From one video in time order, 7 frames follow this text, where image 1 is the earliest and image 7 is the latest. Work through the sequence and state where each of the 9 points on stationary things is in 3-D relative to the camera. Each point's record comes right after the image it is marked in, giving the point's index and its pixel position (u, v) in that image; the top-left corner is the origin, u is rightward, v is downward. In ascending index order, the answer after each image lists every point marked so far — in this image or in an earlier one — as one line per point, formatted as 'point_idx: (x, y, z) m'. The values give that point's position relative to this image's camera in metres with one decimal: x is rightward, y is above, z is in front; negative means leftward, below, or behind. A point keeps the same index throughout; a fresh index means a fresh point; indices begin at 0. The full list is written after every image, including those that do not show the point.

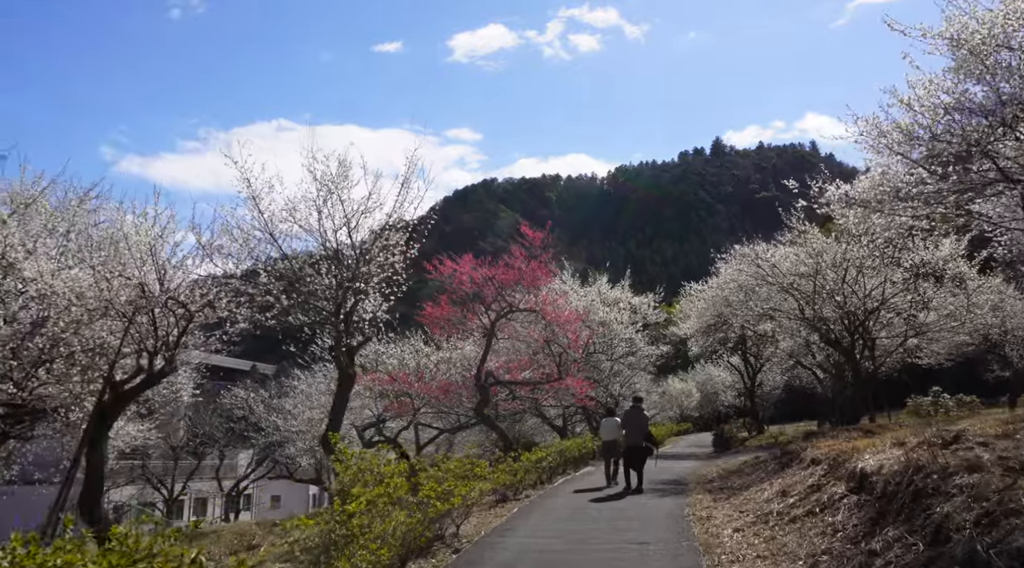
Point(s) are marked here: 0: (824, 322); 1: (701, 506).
0: (+6.8, -0.8, +17.7) m
1: (+2.6, -3.0, +11.2) m
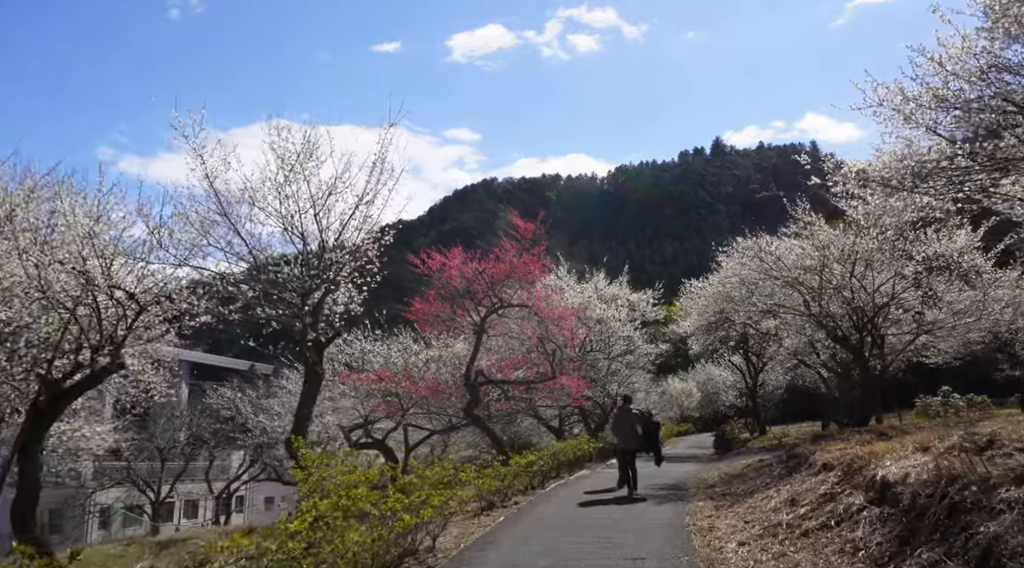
0: (+6.6, -0.7, +16.9) m
1: (+2.4, -2.9, +10.4) m
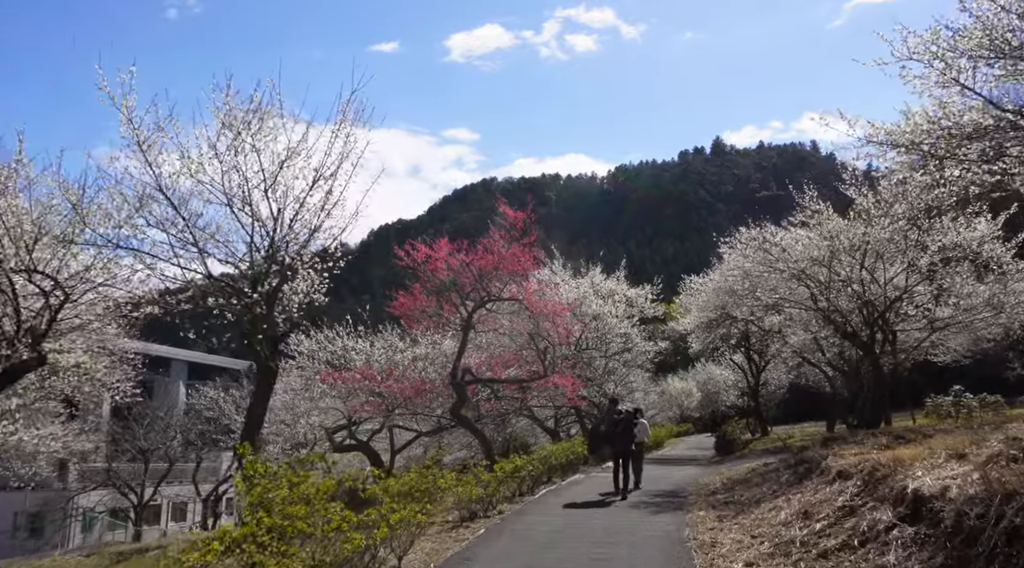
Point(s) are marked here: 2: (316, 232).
0: (+6.4, -0.6, +15.9) m
1: (+2.2, -2.8, +9.4) m
2: (-2.1, +0.6, +8.7) m
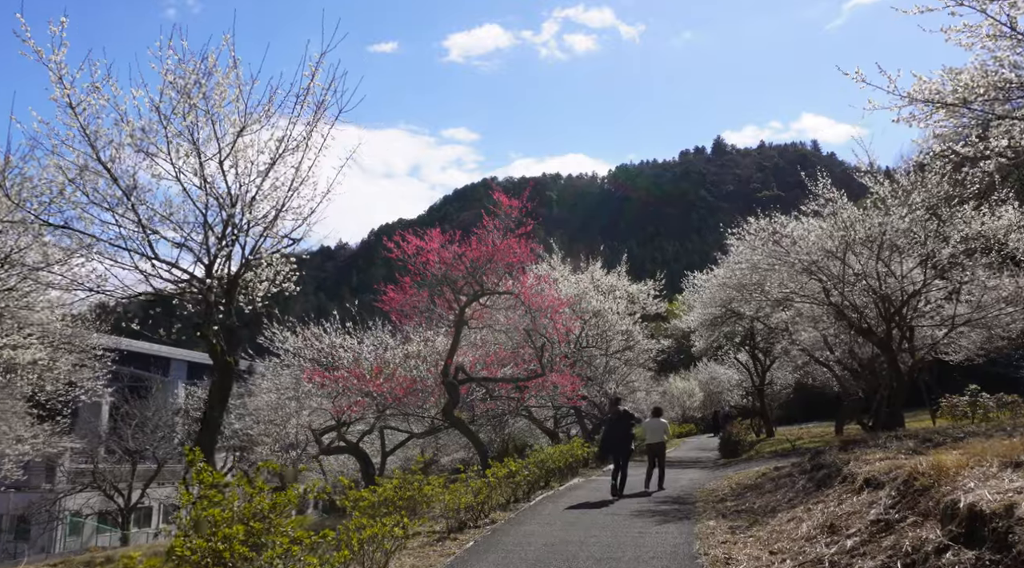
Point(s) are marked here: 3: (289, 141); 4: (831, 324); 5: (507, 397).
0: (+6.3, -0.5, +15.0) m
1: (+2.1, -2.7, +8.5) m
2: (-2.1, +0.7, +7.9) m
3: (-2.0, +1.2, +7.1) m
4: (+6.5, -0.8, +16.9) m
5: (-0.1, -2.4, +17.5) m
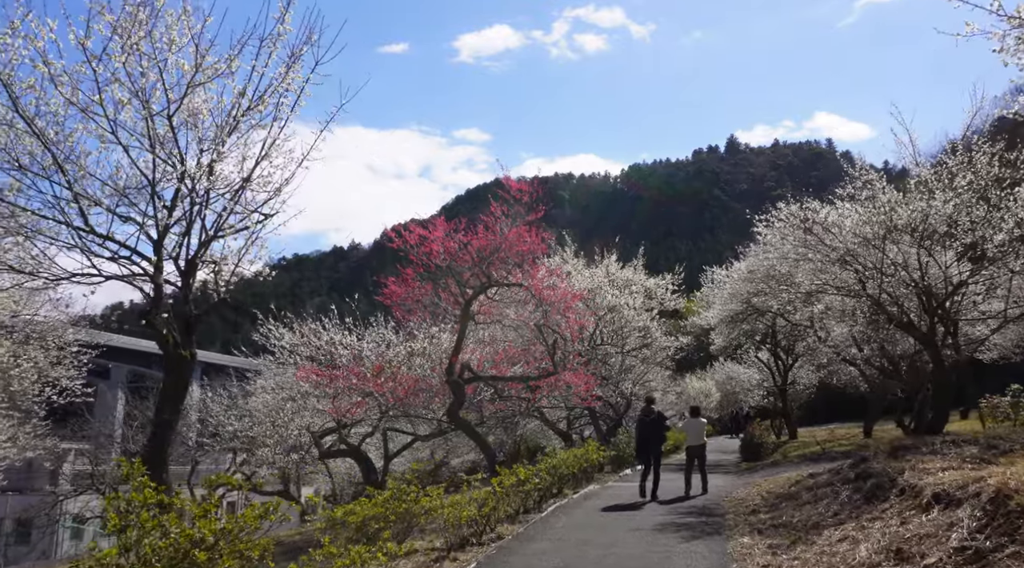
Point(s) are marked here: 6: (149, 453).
0: (+6.4, -0.3, +13.8) m
1: (+2.2, -2.5, +7.4) m
2: (-2.1, +0.8, +6.8) m
3: (-1.9, +1.4, +6.0) m
4: (+6.7, -0.7, +15.7) m
5: (+0.1, -2.3, +16.4) m
6: (-2.6, -1.2, +6.0) m
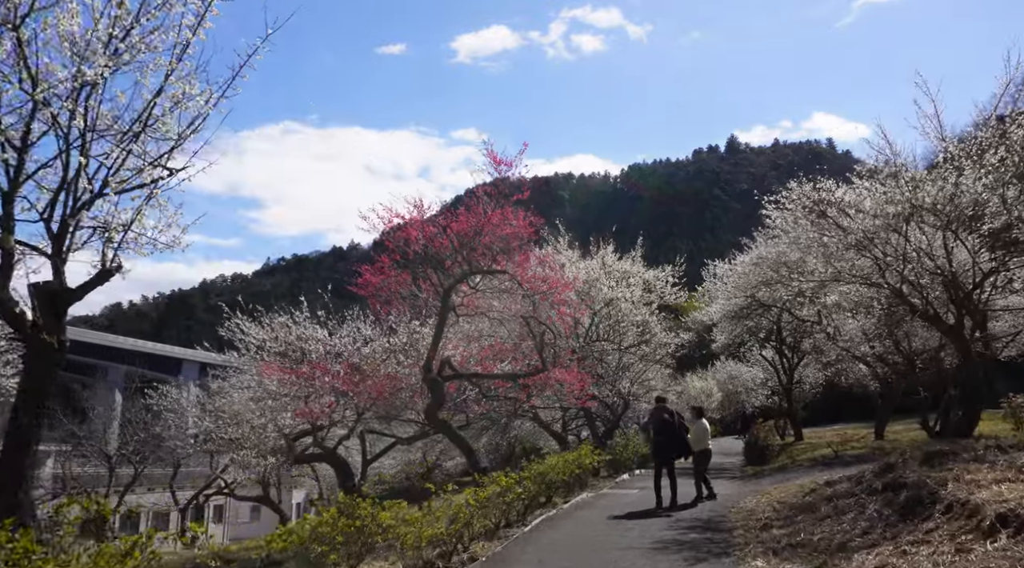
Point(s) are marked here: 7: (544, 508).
0: (+6.2, -0.1, +12.5) m
1: (+1.9, -2.3, +6.1) m
2: (-2.3, +1.0, +5.5) m
3: (-2.2, +1.6, +4.7) m
4: (+6.5, -0.5, +14.4) m
5: (-0.1, -2.1, +15.1) m
6: (-2.9, -1.0, +4.7) m
7: (+0.4, -3.2, +11.6) m
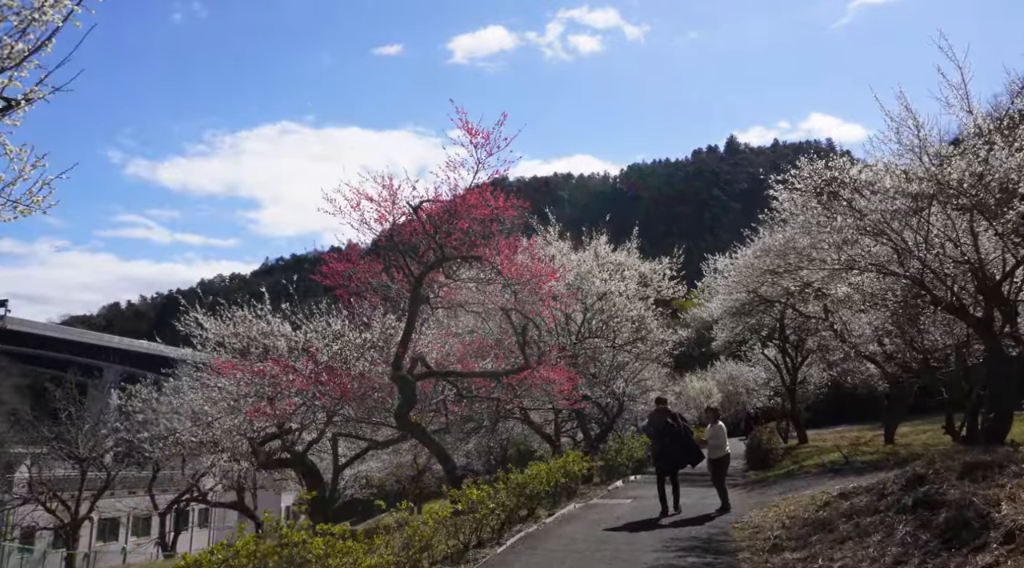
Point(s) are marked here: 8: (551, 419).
0: (+5.9, +0.1, +11.3) m
1: (+1.6, -2.1, +4.8) m
2: (-2.6, +1.2, +4.2) m
3: (-2.4, +1.8, +3.5) m
4: (+6.2, -0.3, +13.1) m
5: (-0.4, -1.9, +13.8) m
6: (-3.2, -0.8, +3.4) m
7: (+0.1, -3.0, +10.3) m
8: (+0.8, -3.0, +18.0) m
